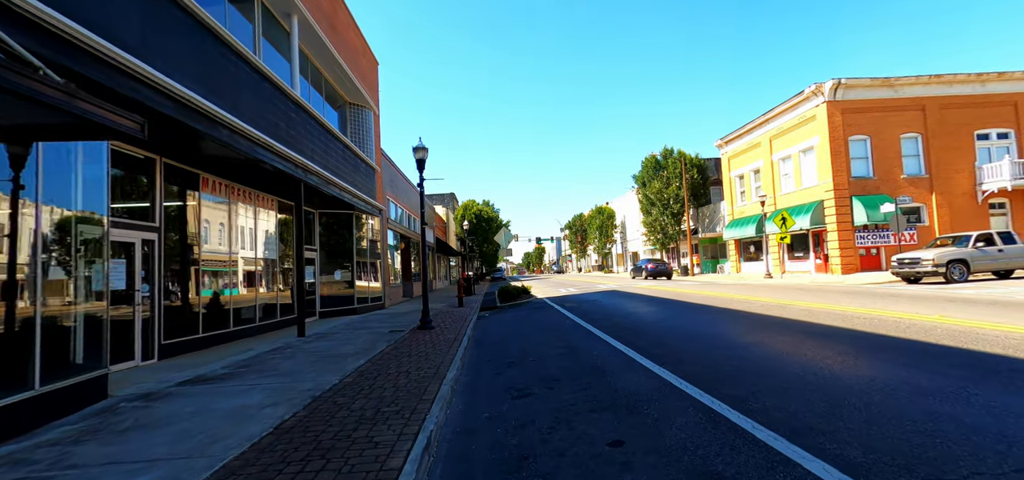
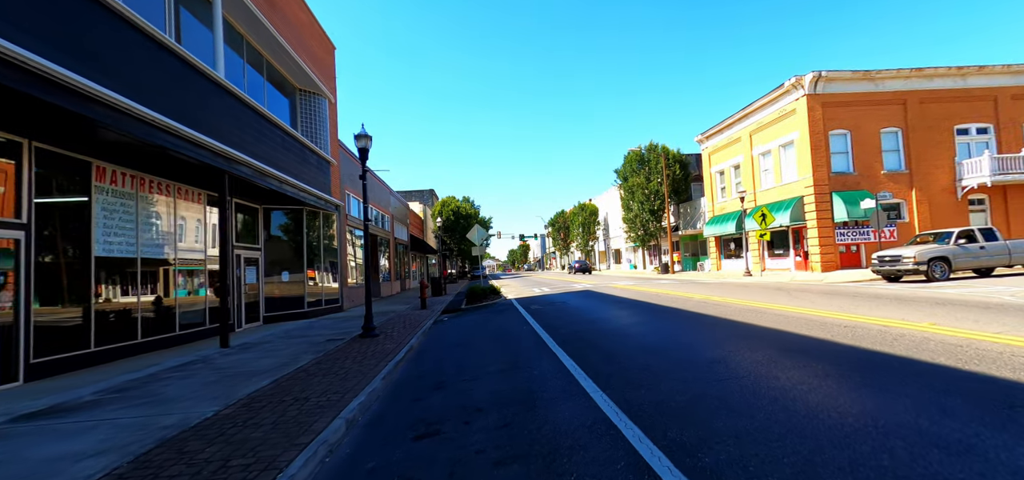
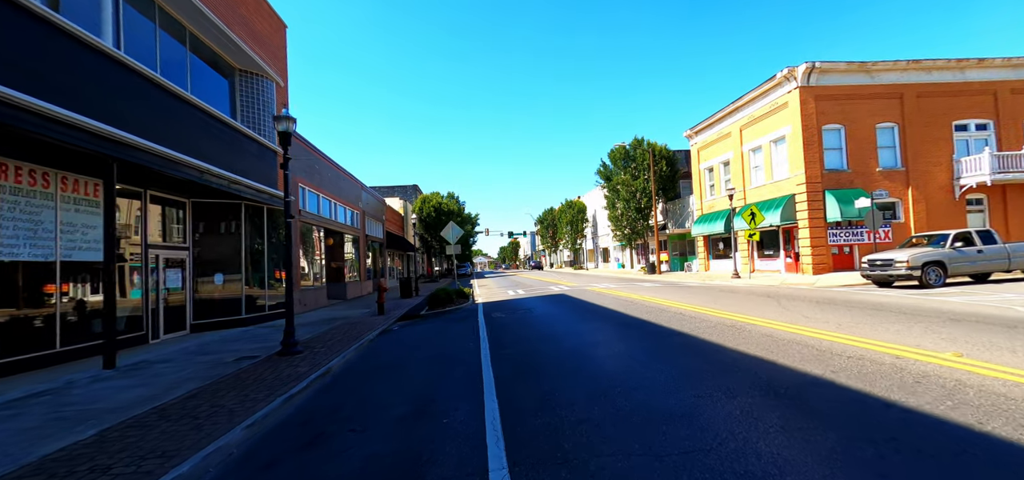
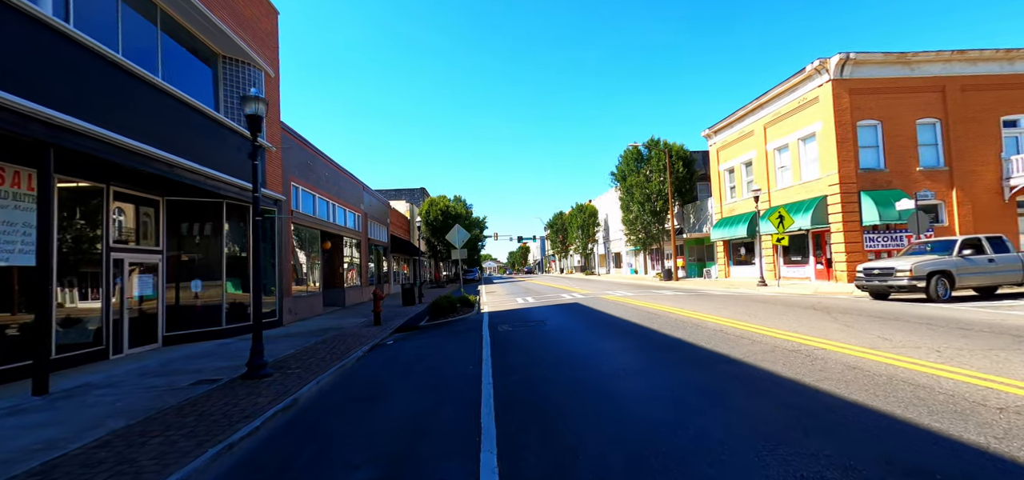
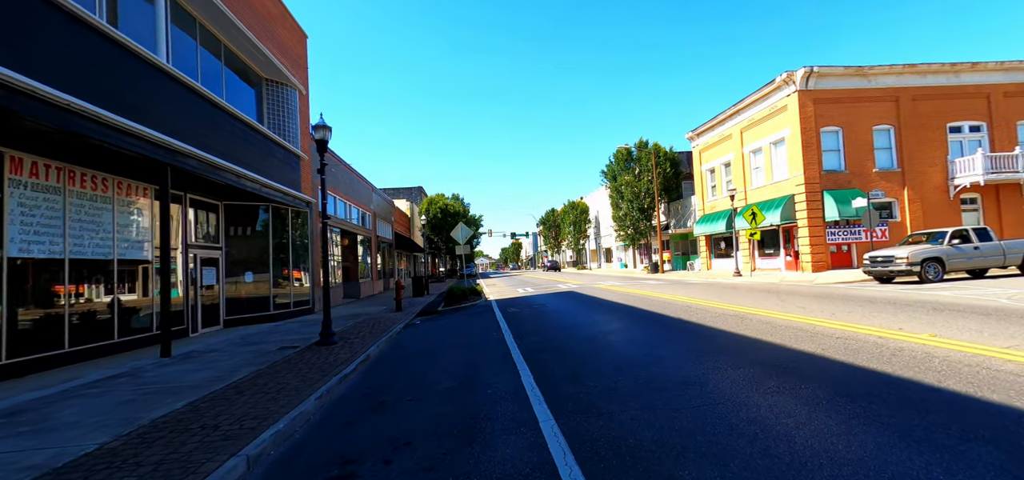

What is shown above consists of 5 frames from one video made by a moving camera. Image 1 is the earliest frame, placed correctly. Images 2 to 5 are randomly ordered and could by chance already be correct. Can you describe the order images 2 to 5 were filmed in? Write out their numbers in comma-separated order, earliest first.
2, 5, 3, 4
